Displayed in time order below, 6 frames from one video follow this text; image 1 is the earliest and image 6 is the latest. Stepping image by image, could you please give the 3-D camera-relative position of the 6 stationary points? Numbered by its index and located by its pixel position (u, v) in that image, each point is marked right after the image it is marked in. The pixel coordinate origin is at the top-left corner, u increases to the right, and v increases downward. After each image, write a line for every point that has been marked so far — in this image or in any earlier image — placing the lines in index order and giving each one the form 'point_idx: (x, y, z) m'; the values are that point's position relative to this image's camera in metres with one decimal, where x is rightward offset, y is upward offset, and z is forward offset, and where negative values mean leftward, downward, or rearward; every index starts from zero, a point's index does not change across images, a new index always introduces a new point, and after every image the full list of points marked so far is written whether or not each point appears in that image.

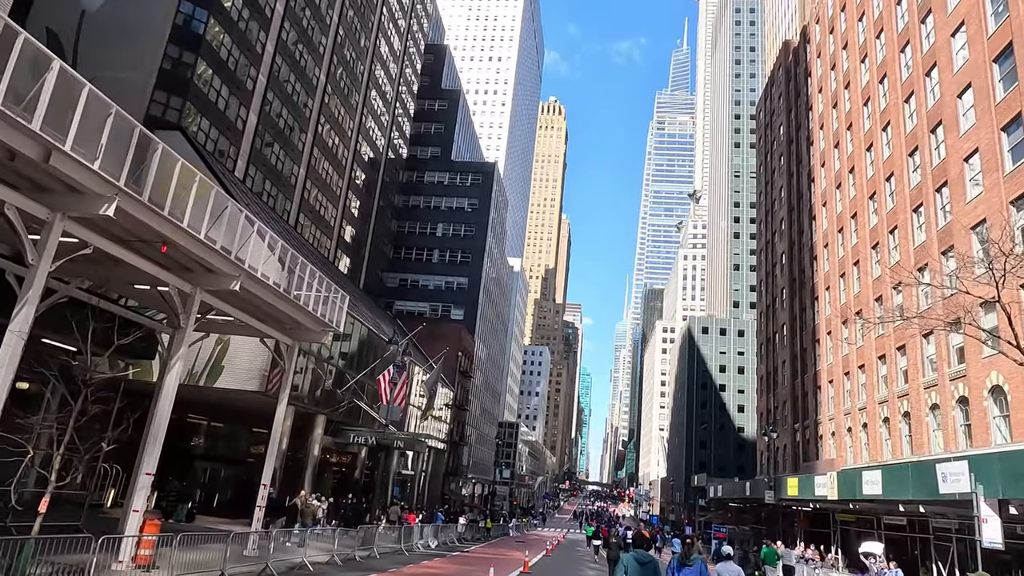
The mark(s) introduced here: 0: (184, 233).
0: (-6.8, +1.2, +13.7) m
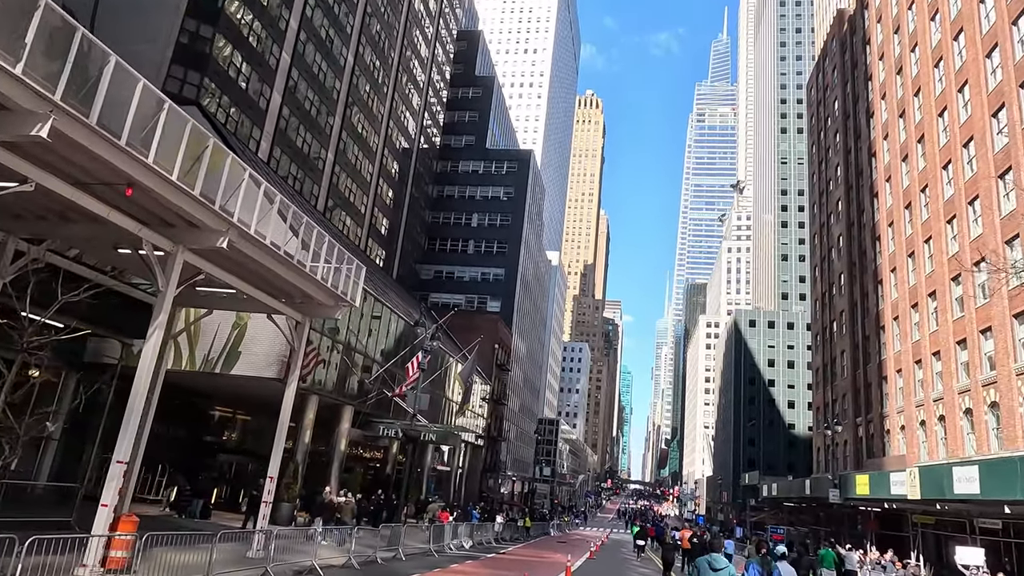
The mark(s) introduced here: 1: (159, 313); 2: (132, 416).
0: (-6.2, +2.0, +11.5) m
1: (-7.0, -0.5, +13.1) m
2: (-7.2, -2.4, +12.6) m
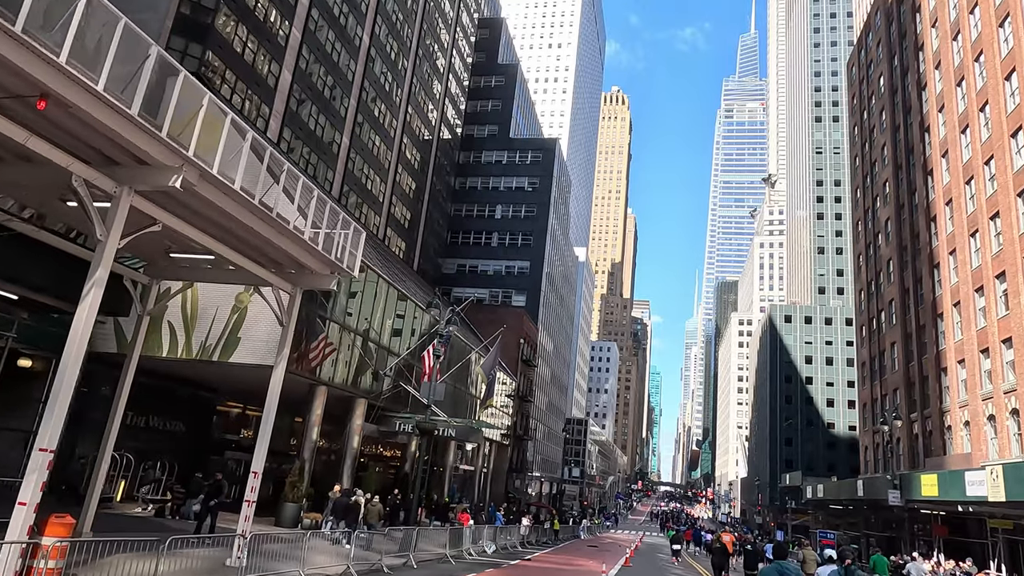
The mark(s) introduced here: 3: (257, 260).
0: (-6.0, +2.9, +9.0) m
1: (-6.6, +0.3, +10.7) m
2: (-6.9, -1.6, +10.1) m
3: (-6.1, +0.7, +15.9) m
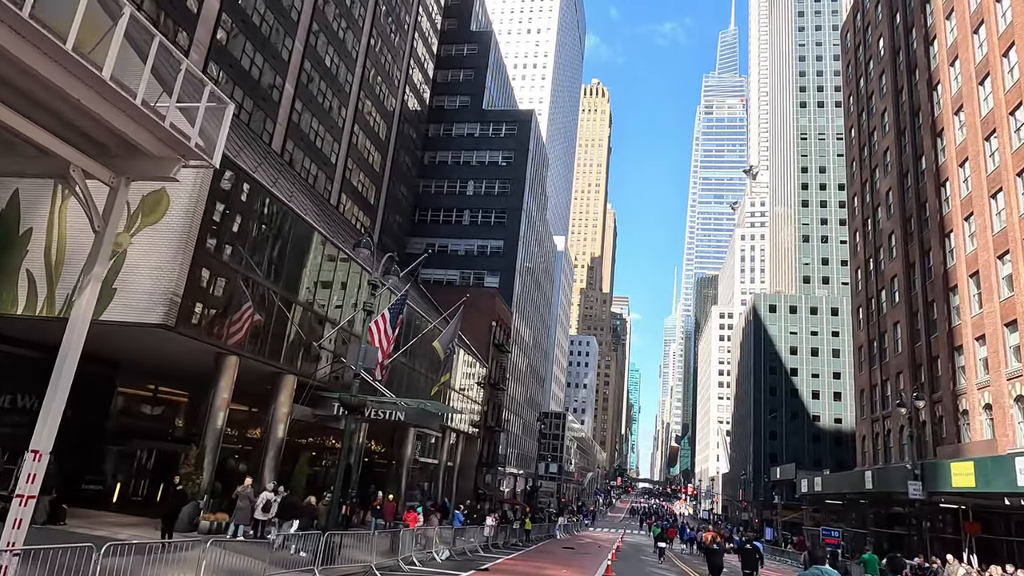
0: (-6.9, +4.6, +3.7) m
1: (-7.6, +2.1, +5.3) m
2: (-7.8, +0.1, +4.8) m
3: (-7.2, +2.5, +10.5) m
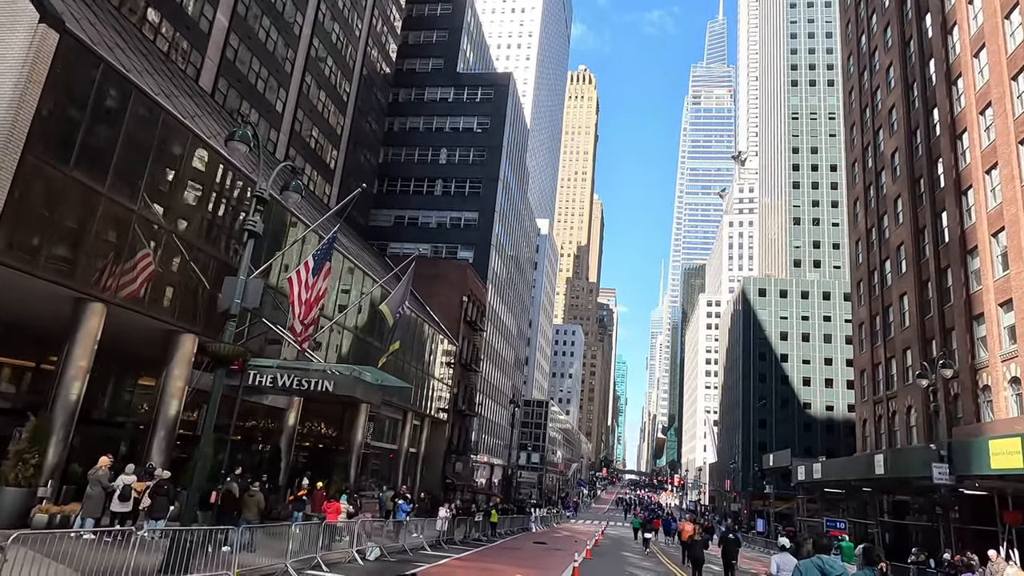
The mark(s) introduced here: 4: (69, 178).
0: (-8.0, +6.3, -1.3) m
1: (-8.8, +3.8, +0.4) m
2: (-9.0, +1.8, -0.2) m
3: (-8.5, +4.2, +5.6) m
4: (-10.8, +2.7, +16.3) m
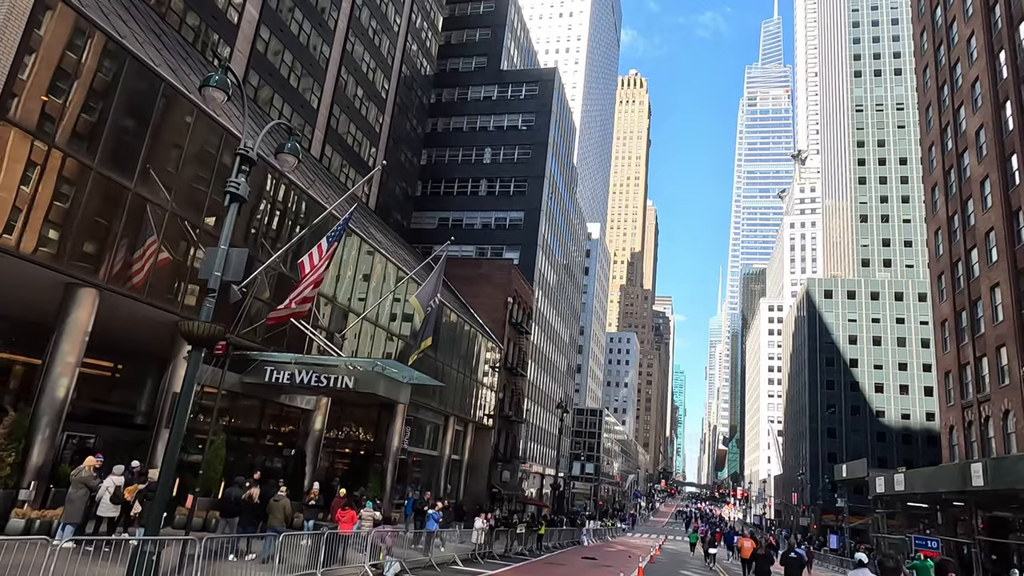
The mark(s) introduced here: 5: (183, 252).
0: (-8.9, +7.0, -2.8) m
1: (-9.5, +4.5, -1.1) m
2: (-9.7, +2.5, -1.7) m
3: (-8.8, +4.8, +4.0) m
4: (-10.3, +3.1, +14.9) m
5: (-9.4, +1.1, +19.0) m
